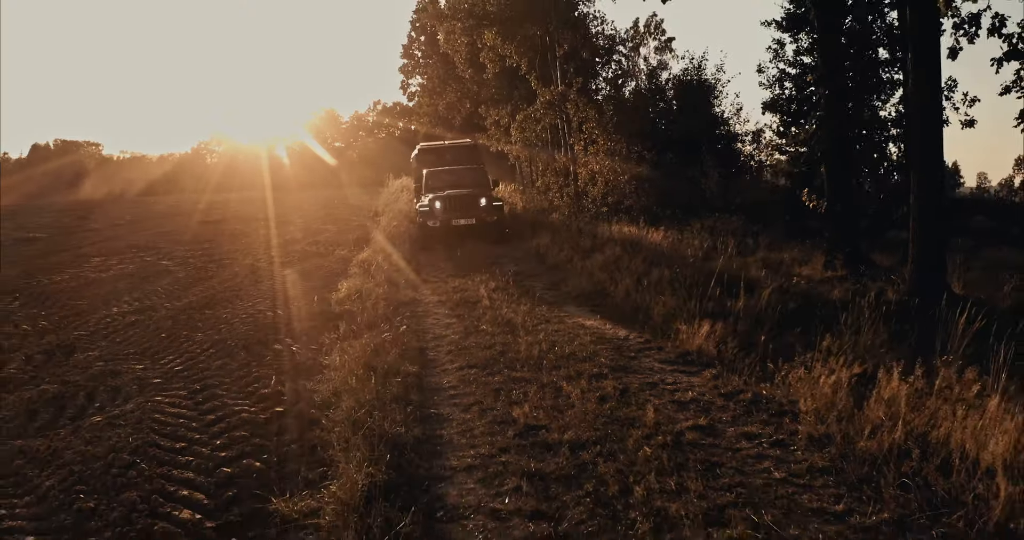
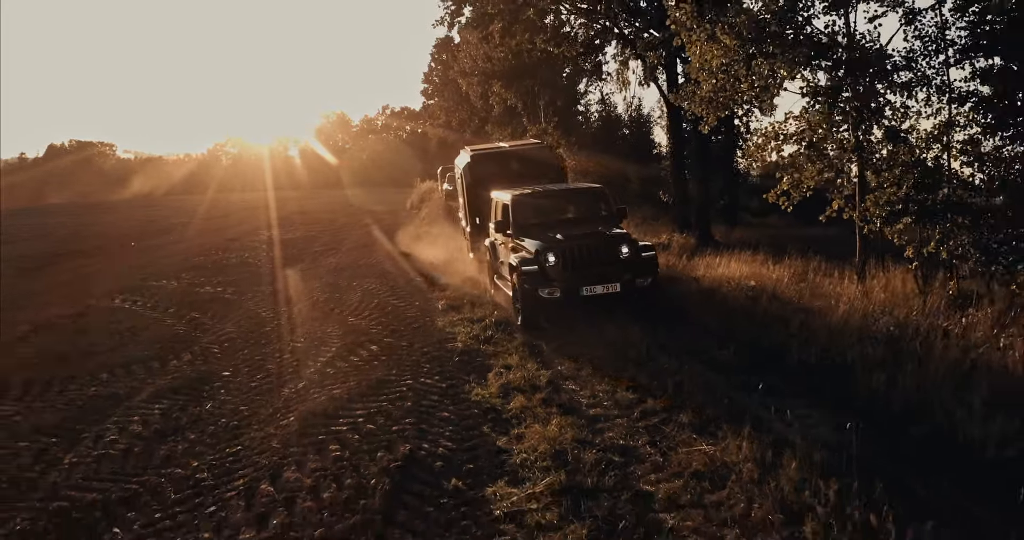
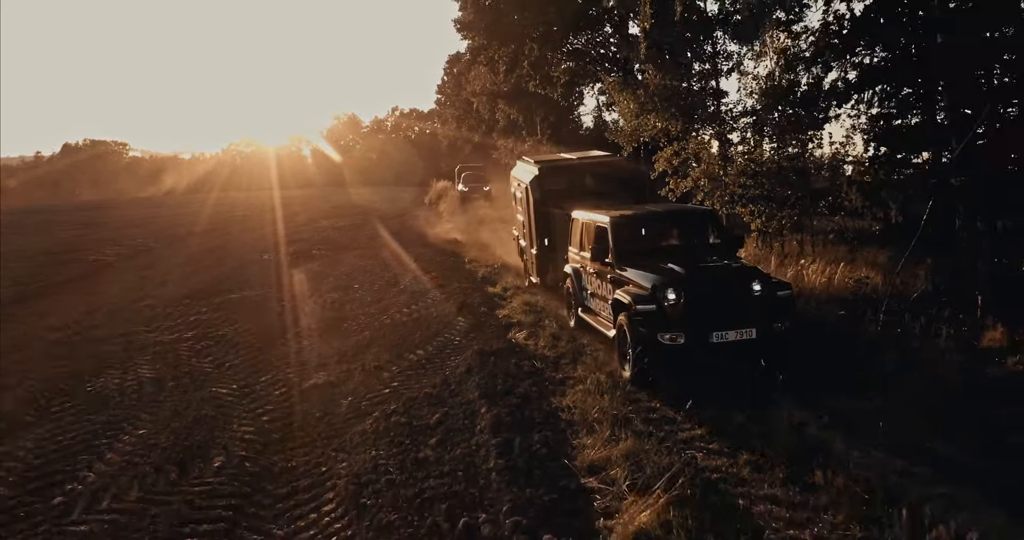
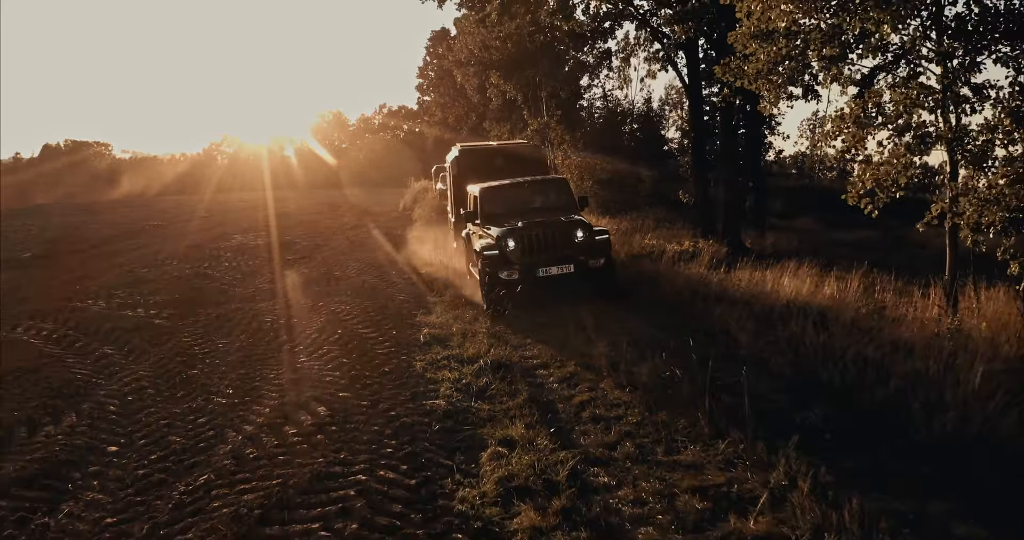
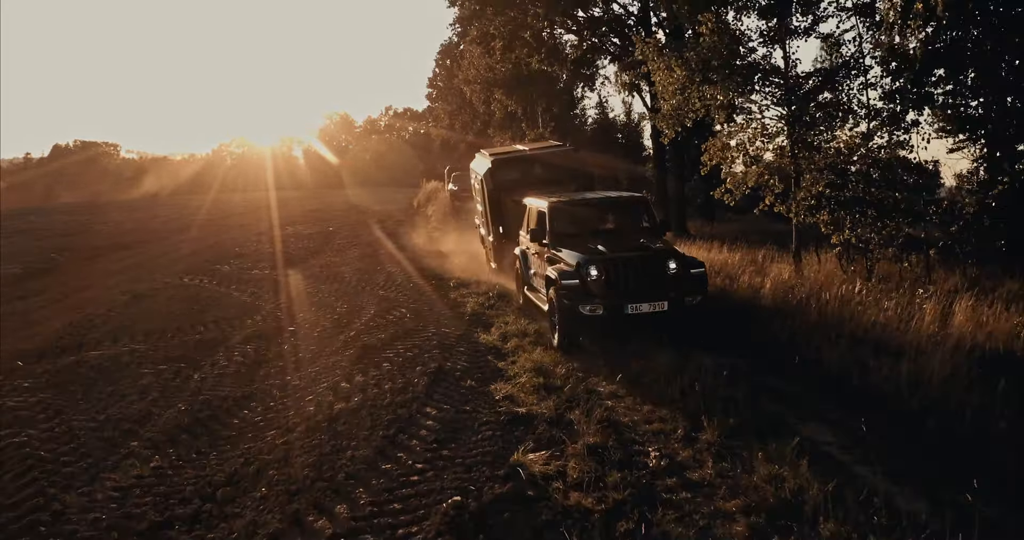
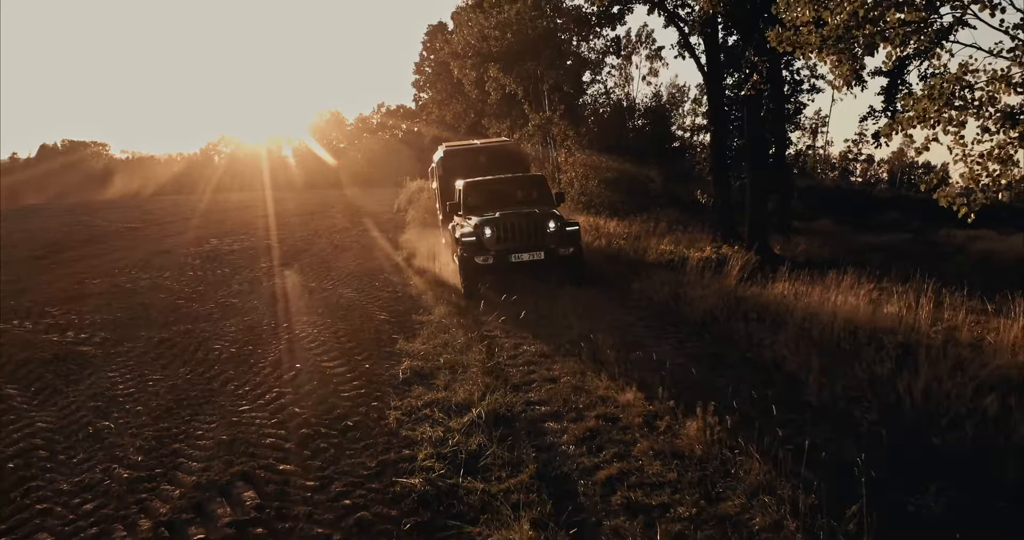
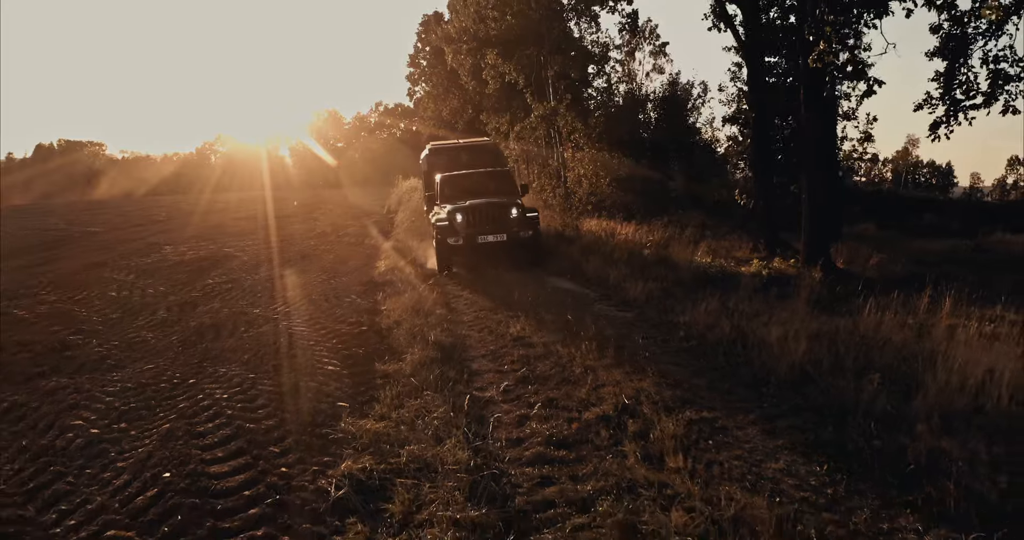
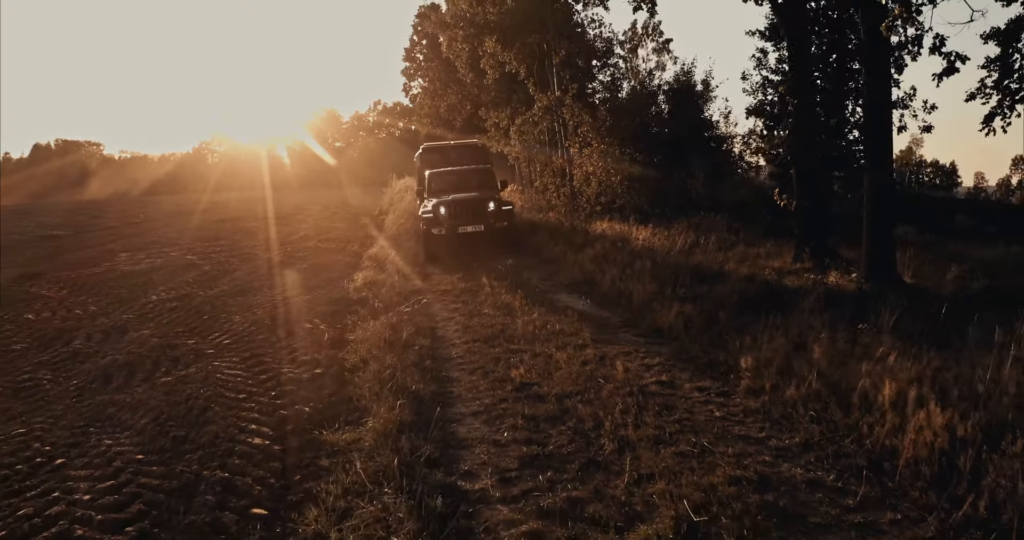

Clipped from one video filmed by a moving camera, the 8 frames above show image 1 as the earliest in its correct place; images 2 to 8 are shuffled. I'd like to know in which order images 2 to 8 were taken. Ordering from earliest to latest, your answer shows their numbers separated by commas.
8, 7, 6, 4, 2, 5, 3
